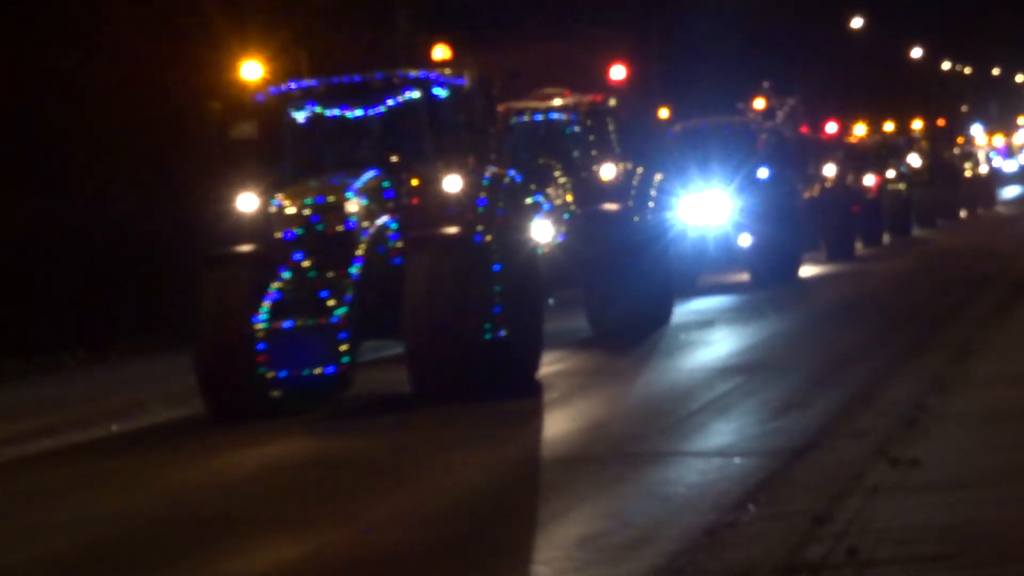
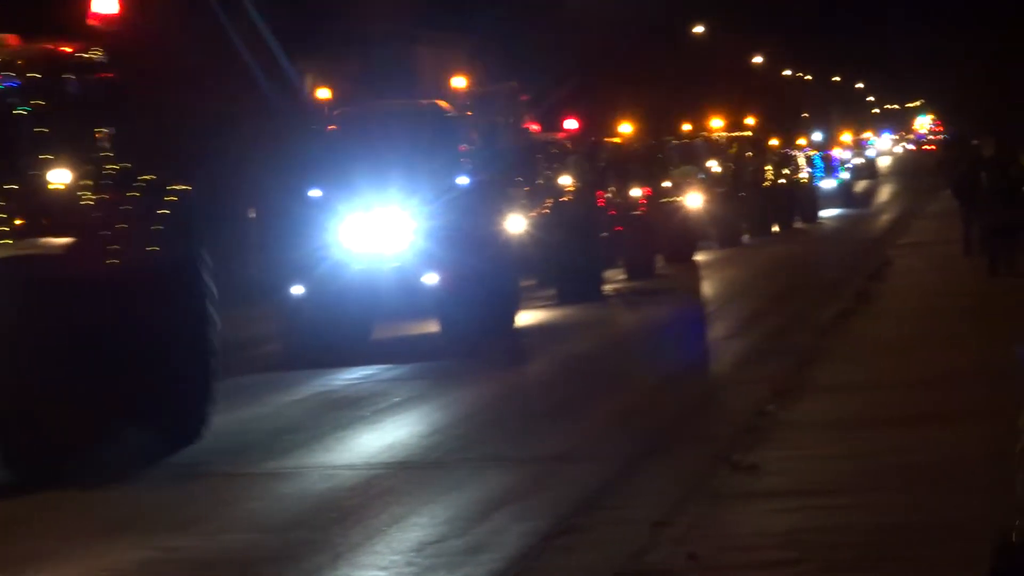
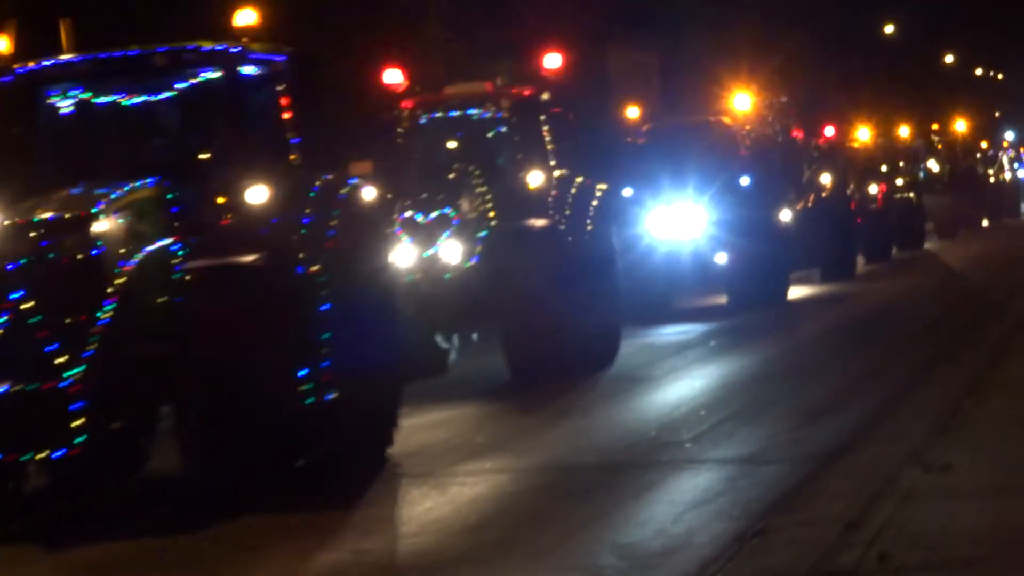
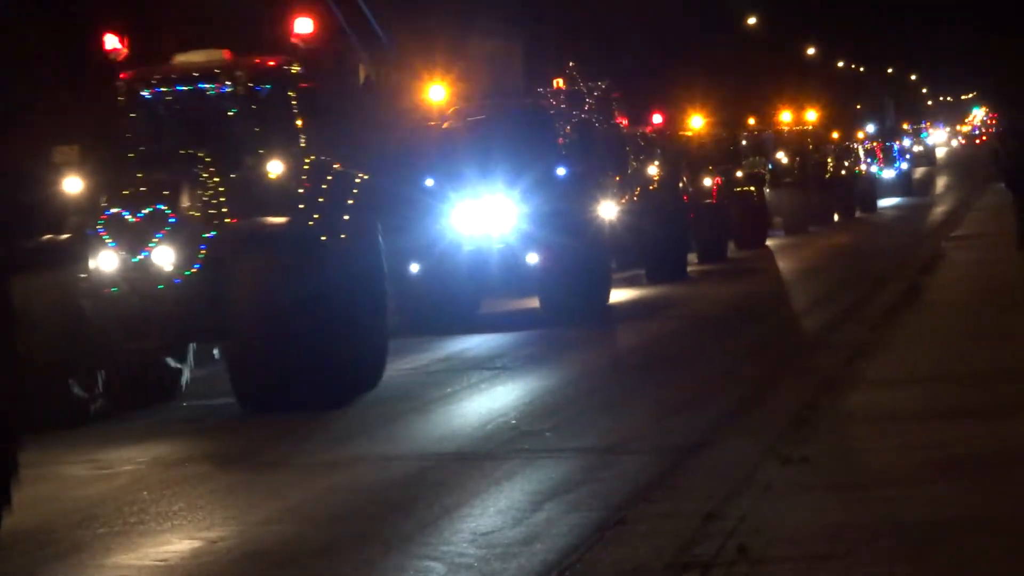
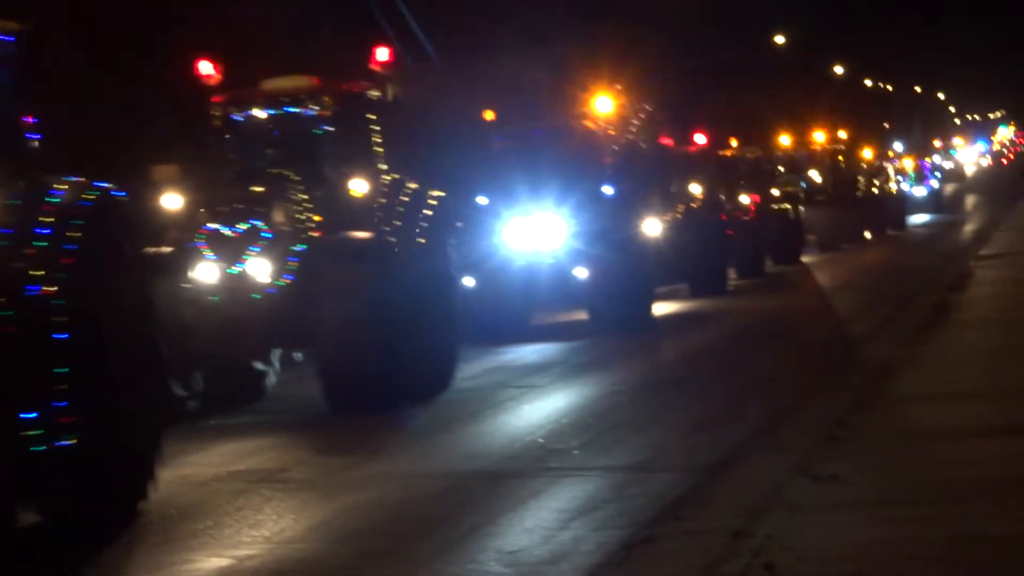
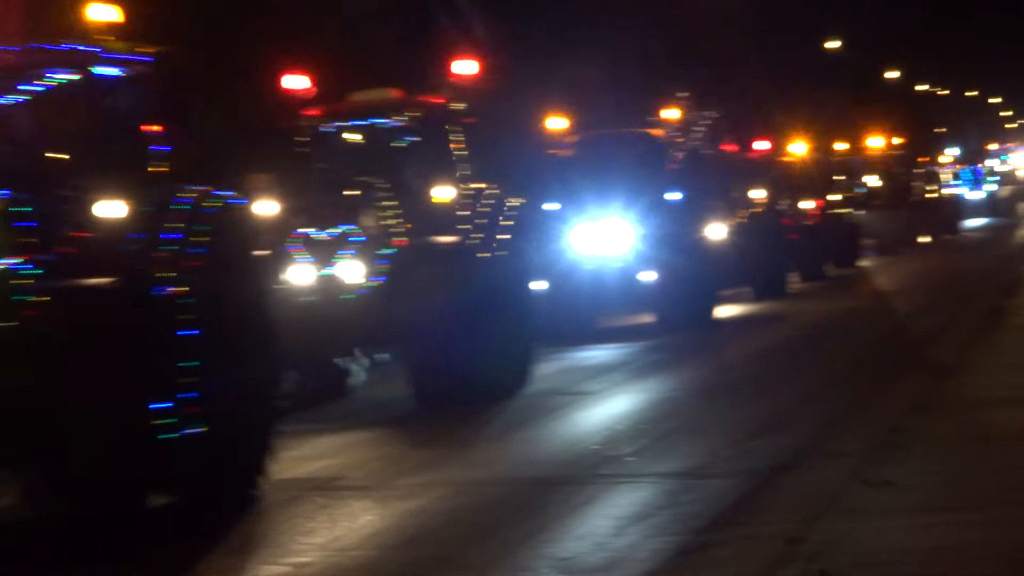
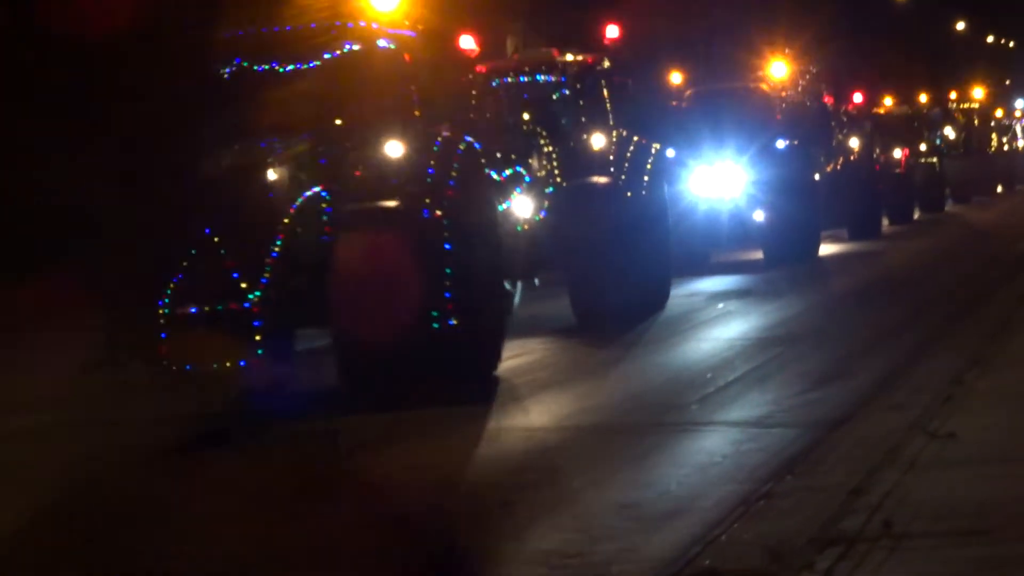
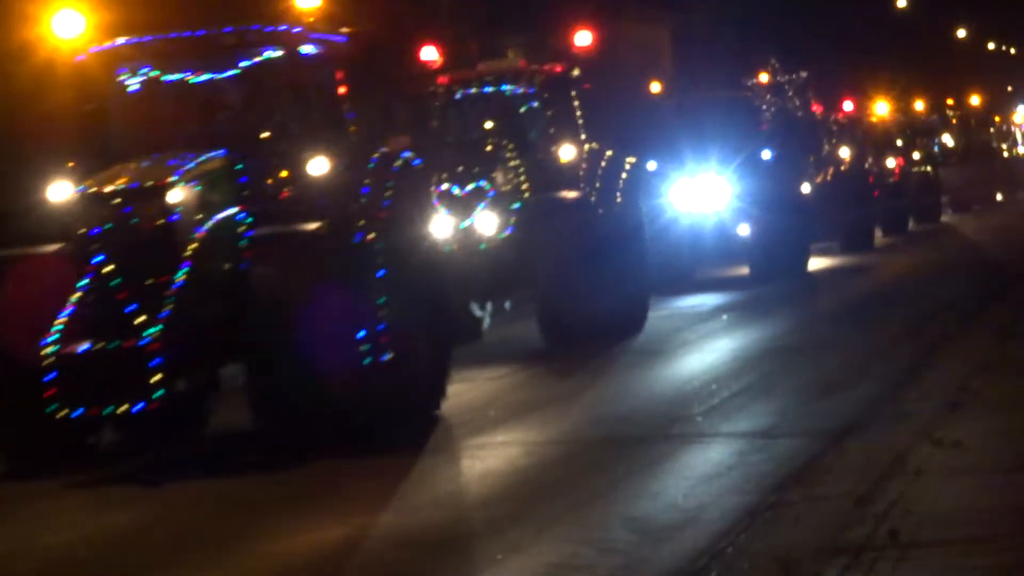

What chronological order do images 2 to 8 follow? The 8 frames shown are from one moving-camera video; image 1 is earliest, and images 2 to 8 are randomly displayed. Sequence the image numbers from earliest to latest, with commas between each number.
7, 8, 3, 6, 5, 4, 2
